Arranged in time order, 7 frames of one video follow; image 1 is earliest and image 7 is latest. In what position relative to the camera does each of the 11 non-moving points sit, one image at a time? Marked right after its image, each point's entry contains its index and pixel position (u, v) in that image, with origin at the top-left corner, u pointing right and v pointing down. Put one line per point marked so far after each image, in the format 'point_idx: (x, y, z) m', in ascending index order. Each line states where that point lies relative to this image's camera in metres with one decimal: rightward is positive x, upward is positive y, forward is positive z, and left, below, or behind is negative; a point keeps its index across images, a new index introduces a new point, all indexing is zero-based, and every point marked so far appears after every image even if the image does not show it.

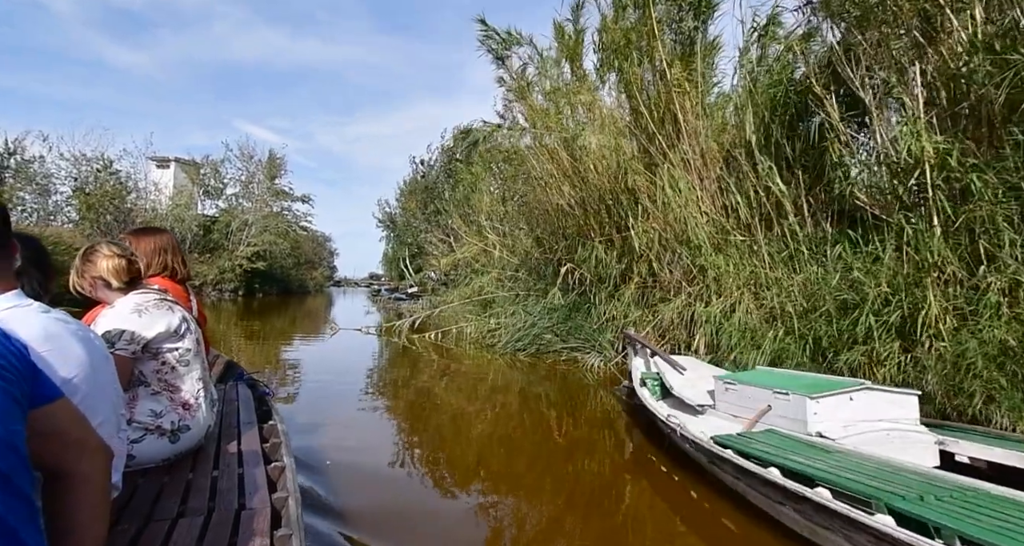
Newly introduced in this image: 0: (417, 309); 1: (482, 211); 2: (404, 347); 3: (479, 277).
0: (-3.1, -1.1, +19.1) m
1: (-0.7, +1.5, +14.5) m
2: (-3.3, -1.6, +16.2) m
3: (-0.7, -0.1, +14.7) m
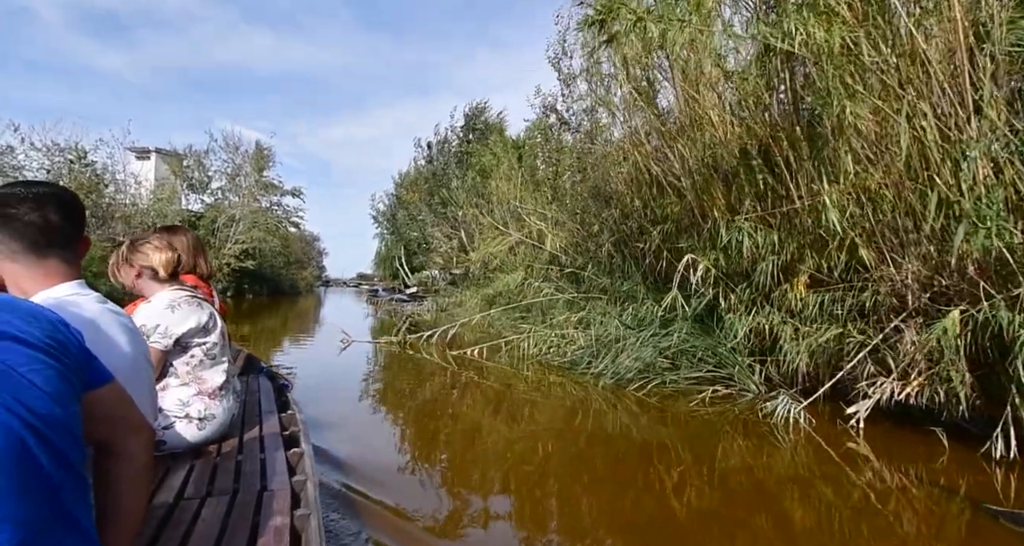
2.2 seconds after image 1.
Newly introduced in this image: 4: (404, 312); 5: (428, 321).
0: (-2.7, -1.1, +17.1) m
1: (-0.2, +1.6, +12.5) m
2: (-2.8, -1.6, +14.2) m
3: (-0.2, -0.1, +12.7) m
4: (-3.3, -1.2, +17.1) m
5: (-2.3, -1.2, +15.6) m
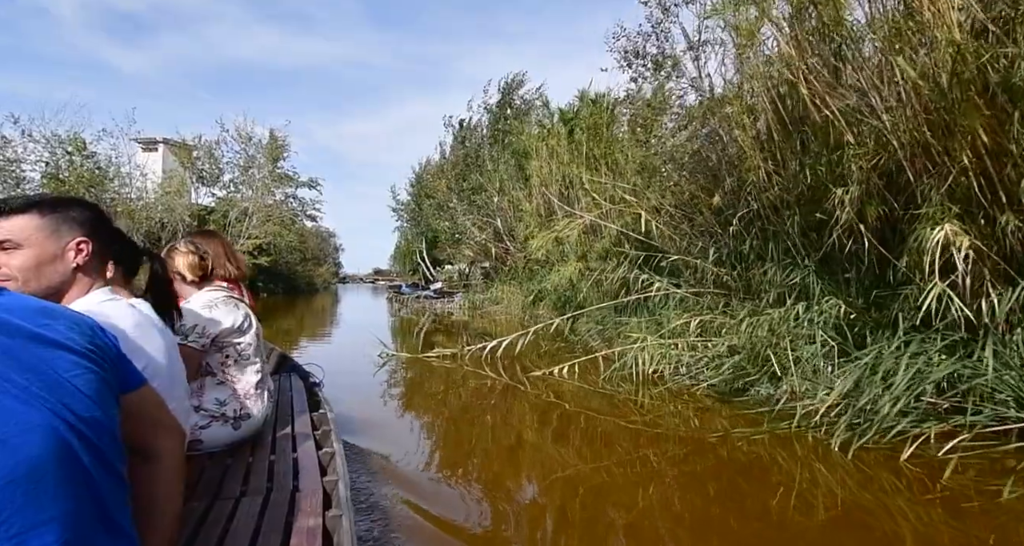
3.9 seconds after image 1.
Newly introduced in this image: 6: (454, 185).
0: (-1.6, -0.9, +15.6) m
1: (+0.7, +1.7, +11.0) m
2: (-1.8, -1.5, +12.7) m
3: (+0.8, +0.1, +11.1) m
4: (-2.2, -1.1, +15.7) m
5: (-1.2, -1.1, +14.2) m
6: (-1.6, +2.6, +16.0) m
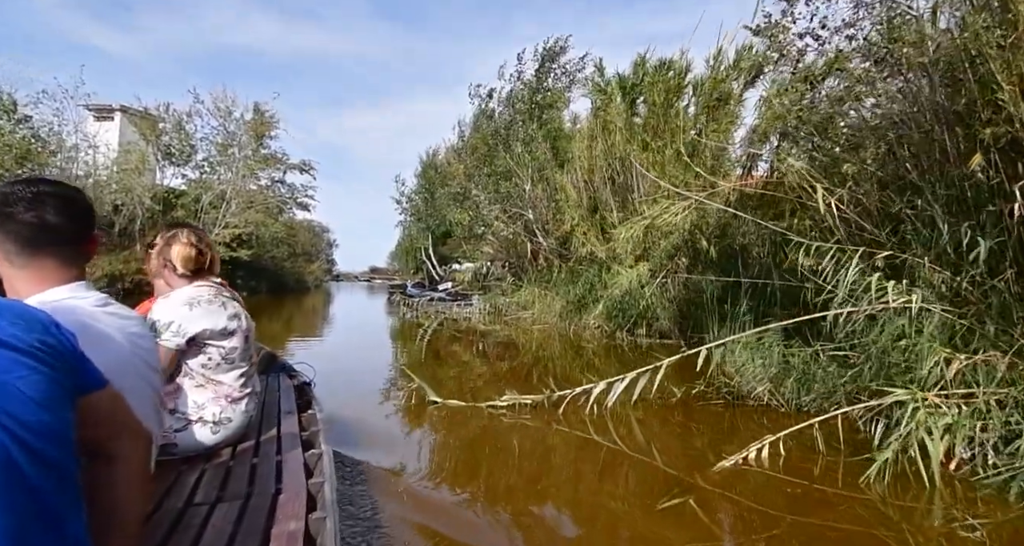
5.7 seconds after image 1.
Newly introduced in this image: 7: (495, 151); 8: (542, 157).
0: (-1.1, -0.9, +13.9) m
1: (+1.4, +1.7, +9.2) m
2: (-1.2, -1.4, +10.9) m
3: (+1.4, +0.1, +9.4) m
4: (-1.7, -1.0, +13.9) m
5: (-0.7, -1.1, +12.4) m
6: (-1.0, +2.6, +14.3) m
7: (-0.4, +2.8, +13.1) m
8: (+0.6, +2.3, +11.1) m
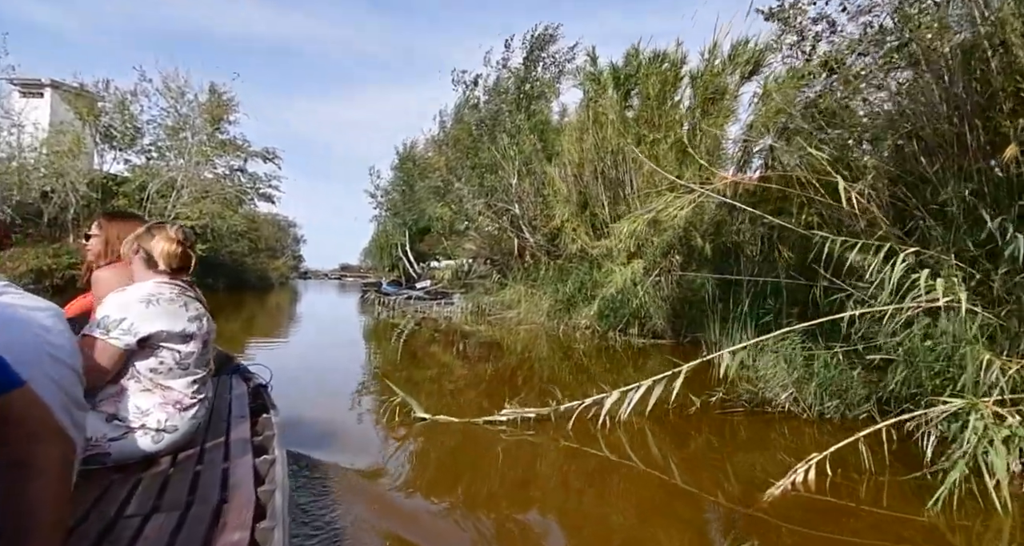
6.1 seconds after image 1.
0: (-1.5, -0.8, +13.4) m
1: (+1.2, +1.8, +8.9) m
2: (-1.5, -1.4, +10.5) m
3: (+1.1, +0.1, +9.0) m
4: (-2.2, -1.0, +13.4) m
5: (-1.1, -1.0, +11.9) m
6: (-1.5, +2.7, +13.8) m
7: (-0.8, +2.9, +12.6) m
8: (+0.3, +2.3, +10.7) m
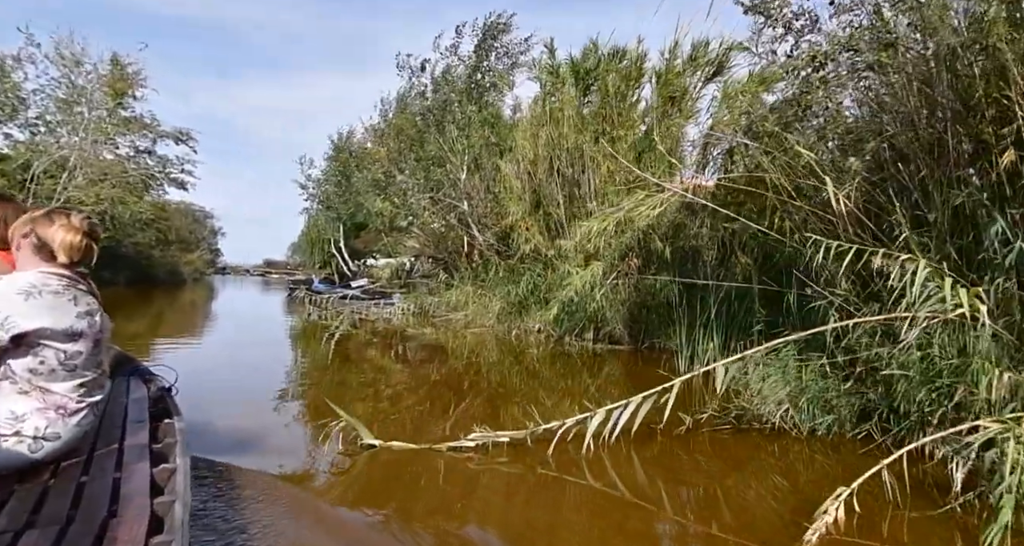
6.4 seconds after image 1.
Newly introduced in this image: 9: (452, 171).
0: (-2.9, -0.8, +12.7) m
1: (+0.4, +1.7, +8.5) m
2: (-2.5, -1.4, +9.8) m
3: (+0.4, +0.1, +8.7) m
4: (-3.5, -0.9, +12.5) m
5: (-2.2, -1.0, +11.3) m
6: (-2.8, +2.7, +13.1) m
7: (-1.9, +2.9, +12.0) m
8: (-0.7, +2.3, +10.2) m
9: (-1.1, +1.9, +10.5) m
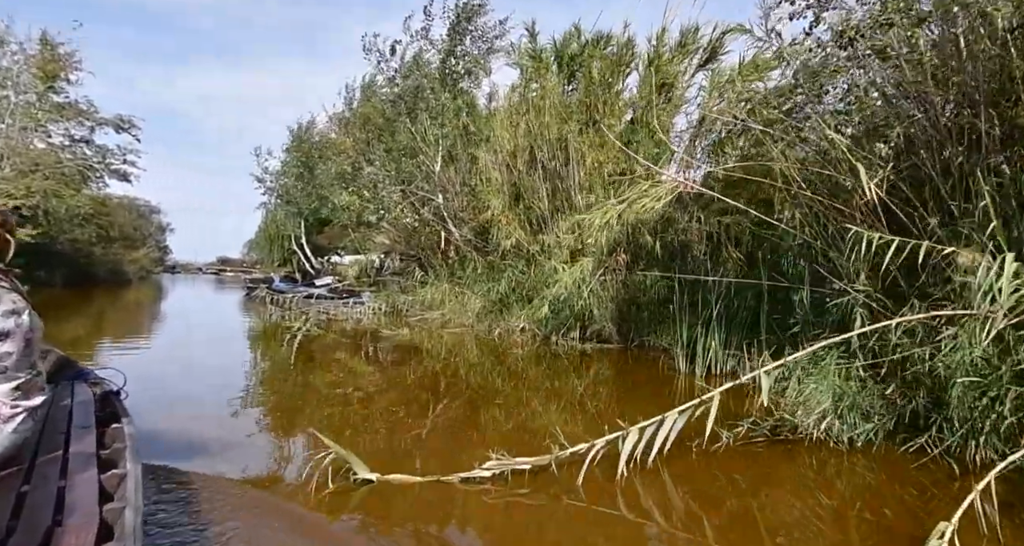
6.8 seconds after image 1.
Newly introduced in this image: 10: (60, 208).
0: (-3.4, -0.7, +12.1) m
1: (+0.1, +1.8, +8.1) m
2: (-2.8, -1.3, +9.2) m
3: (+0.1, +0.1, +8.3) m
4: (-4.0, -0.9, +11.9) m
5: (-2.7, -0.9, +10.7) m
6: (-3.4, +2.8, +12.4) m
7: (-2.5, +2.9, +11.4) m
8: (-1.1, +2.4, +9.7) m
9: (-1.6, +1.9, +10.0) m
10: (-14.9, +2.0, +19.1) m
